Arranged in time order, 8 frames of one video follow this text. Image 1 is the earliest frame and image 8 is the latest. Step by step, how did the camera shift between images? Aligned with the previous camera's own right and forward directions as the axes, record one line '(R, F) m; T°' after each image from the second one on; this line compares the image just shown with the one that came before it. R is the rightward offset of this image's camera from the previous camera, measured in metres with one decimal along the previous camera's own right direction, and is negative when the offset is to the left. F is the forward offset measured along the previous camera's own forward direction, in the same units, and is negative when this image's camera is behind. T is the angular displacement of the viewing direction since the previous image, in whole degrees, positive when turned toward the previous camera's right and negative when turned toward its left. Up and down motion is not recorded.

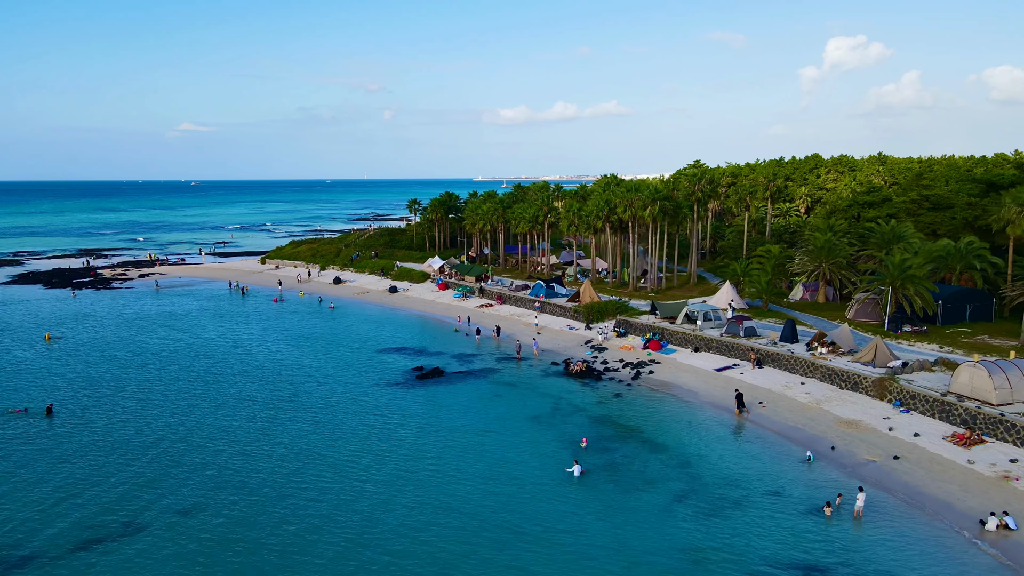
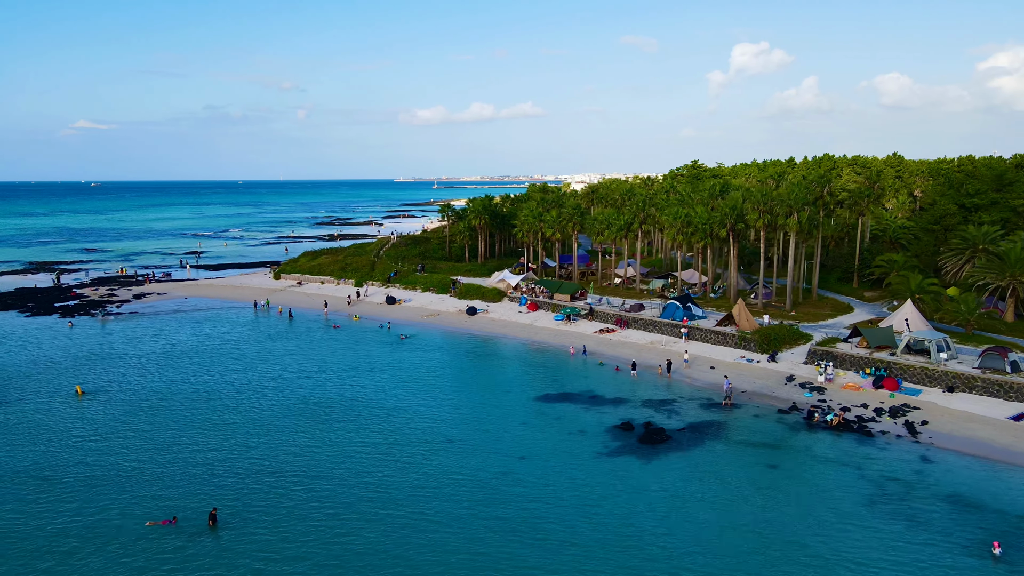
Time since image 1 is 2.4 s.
(-16.9, +12.3) m; +6°
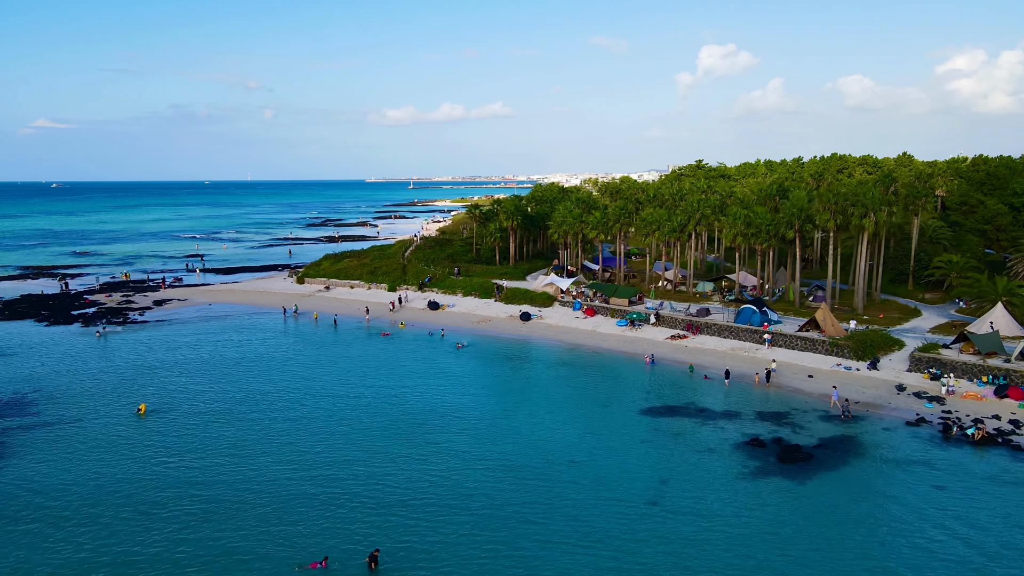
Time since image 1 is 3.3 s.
(-7.6, +3.3) m; +2°
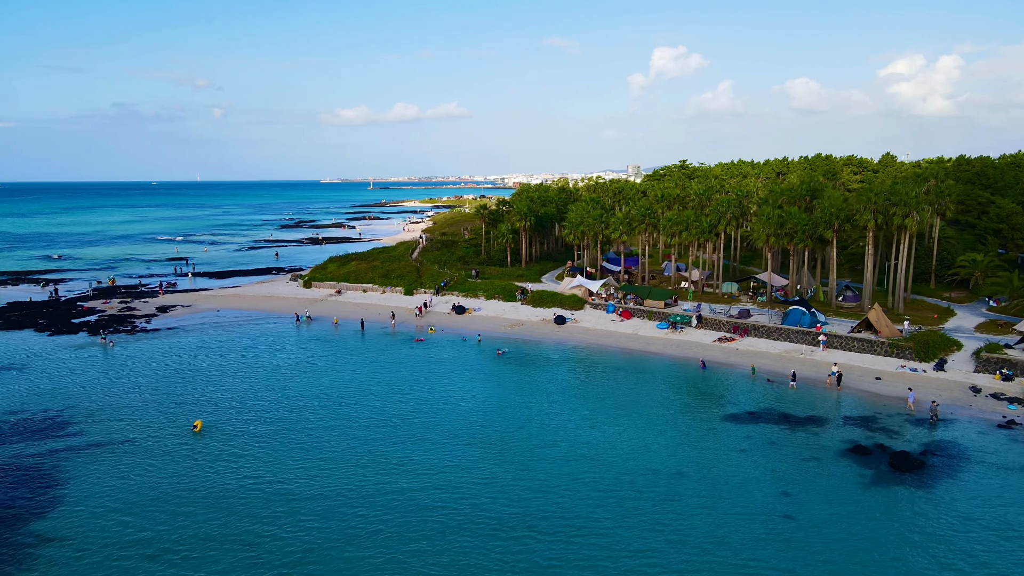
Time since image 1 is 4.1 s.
(-6.8, +2.1) m; +3°
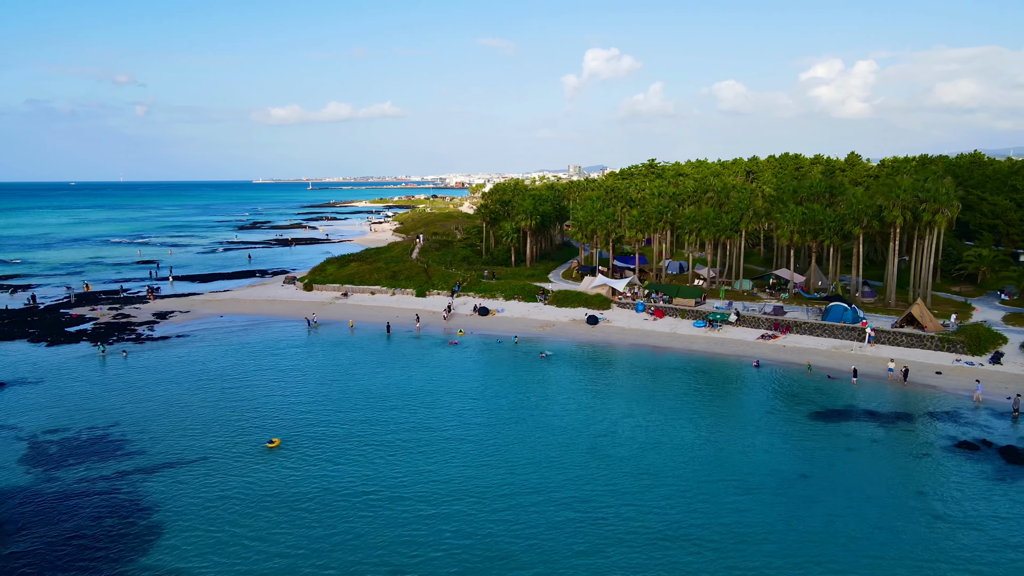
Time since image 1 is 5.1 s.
(-8.1, +2.0) m; +5°
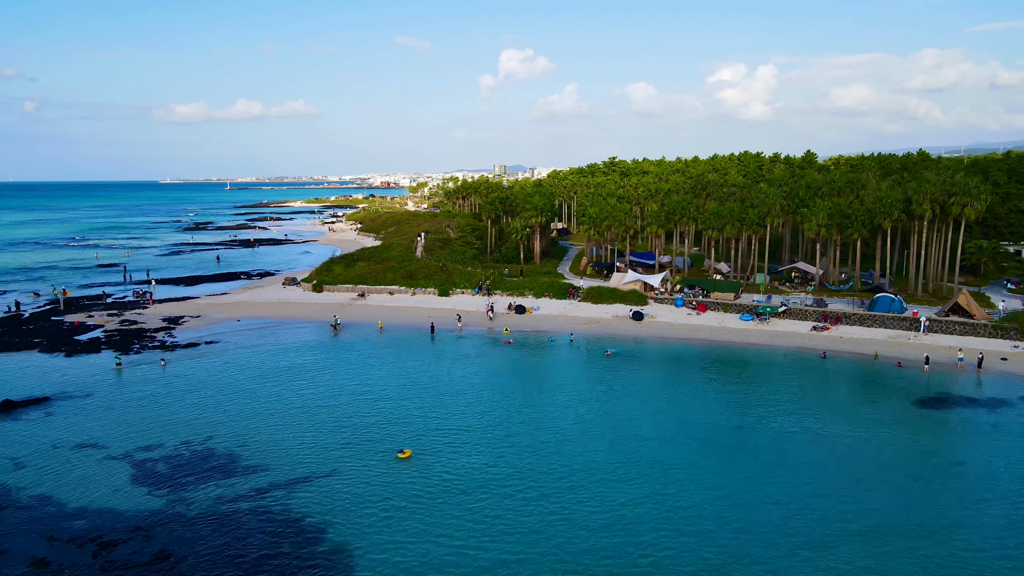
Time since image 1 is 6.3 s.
(-10.7, +1.9) m; +6°
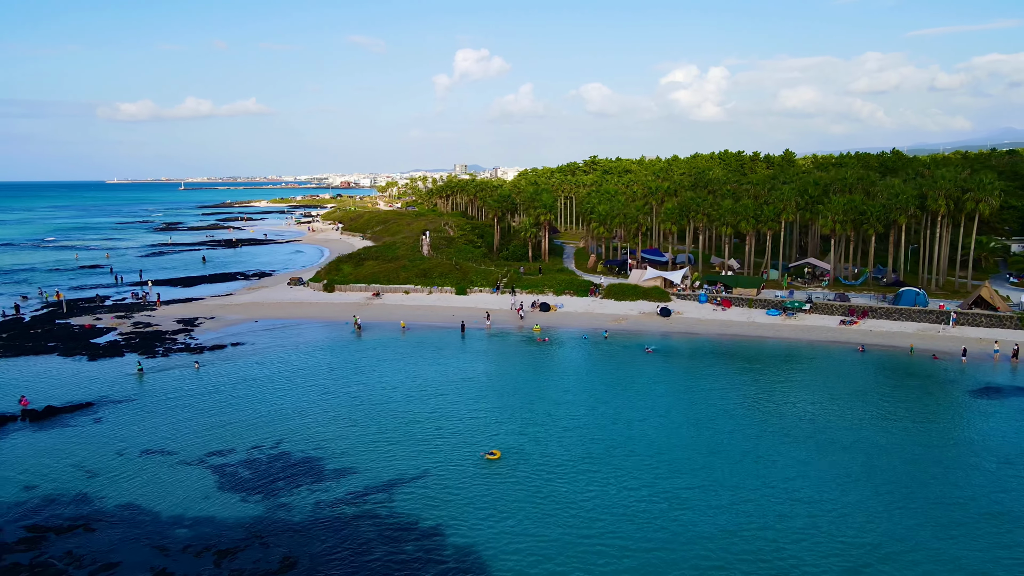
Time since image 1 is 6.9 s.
(-6.1, +0.6) m; +3°
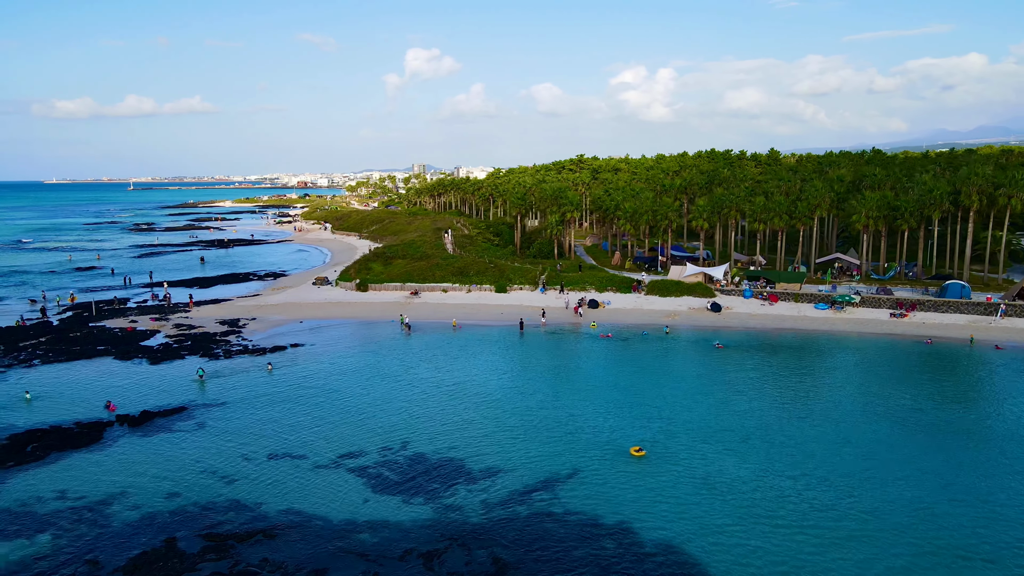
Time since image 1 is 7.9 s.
(-8.6, +0.7) m; +4°
